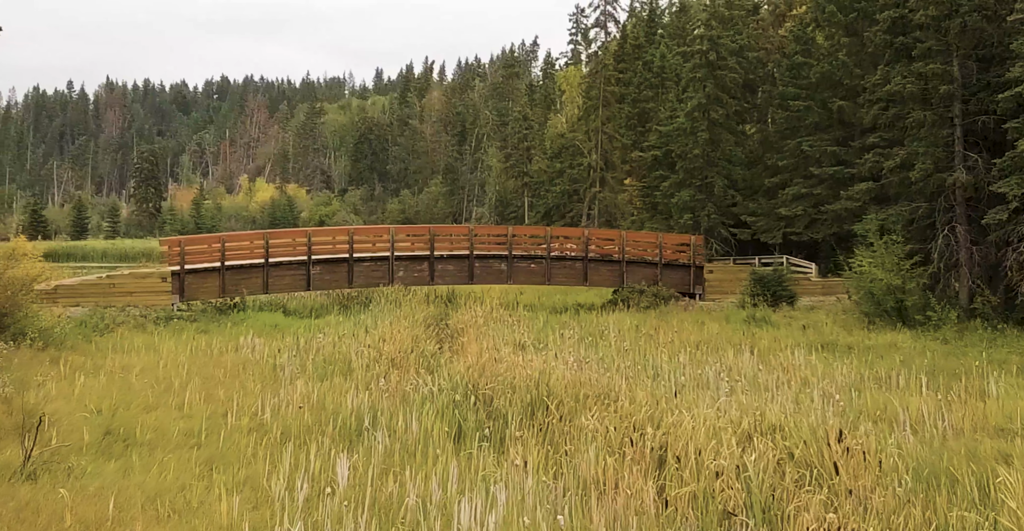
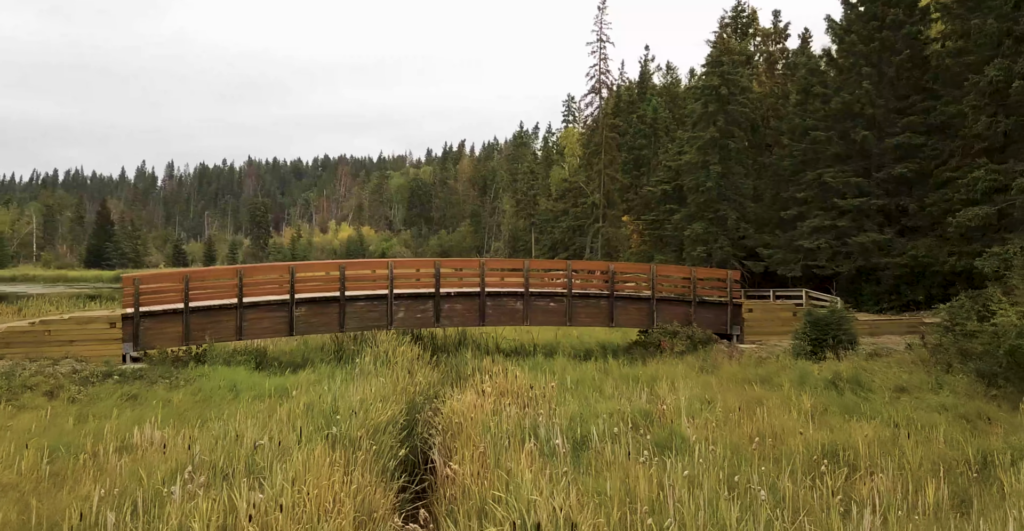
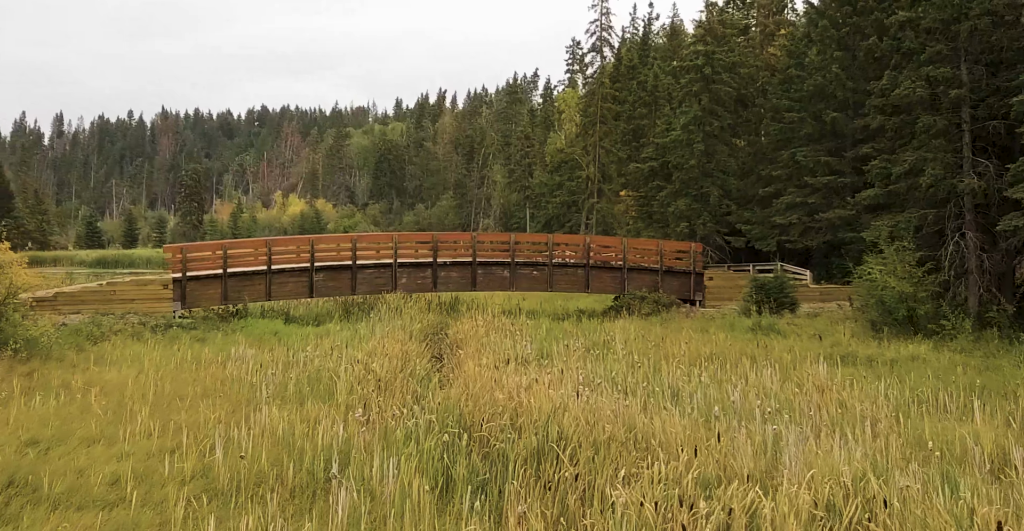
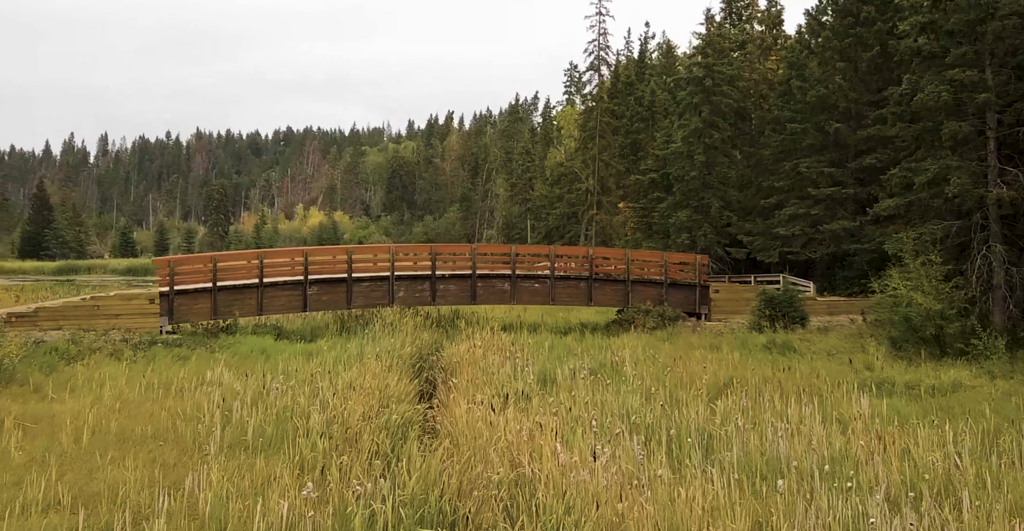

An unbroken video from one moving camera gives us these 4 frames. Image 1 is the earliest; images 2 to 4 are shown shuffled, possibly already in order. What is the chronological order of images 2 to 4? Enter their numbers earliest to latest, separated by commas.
3, 4, 2
